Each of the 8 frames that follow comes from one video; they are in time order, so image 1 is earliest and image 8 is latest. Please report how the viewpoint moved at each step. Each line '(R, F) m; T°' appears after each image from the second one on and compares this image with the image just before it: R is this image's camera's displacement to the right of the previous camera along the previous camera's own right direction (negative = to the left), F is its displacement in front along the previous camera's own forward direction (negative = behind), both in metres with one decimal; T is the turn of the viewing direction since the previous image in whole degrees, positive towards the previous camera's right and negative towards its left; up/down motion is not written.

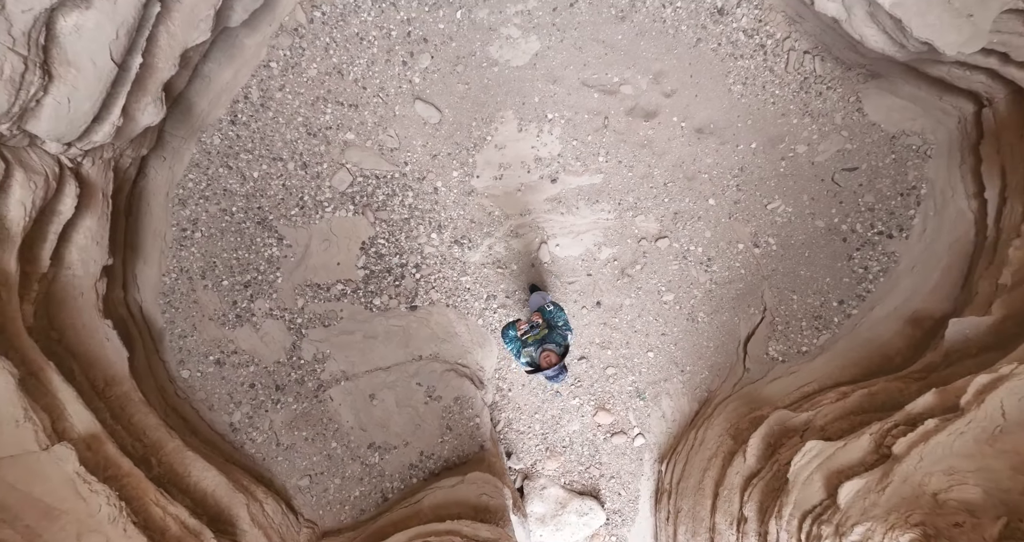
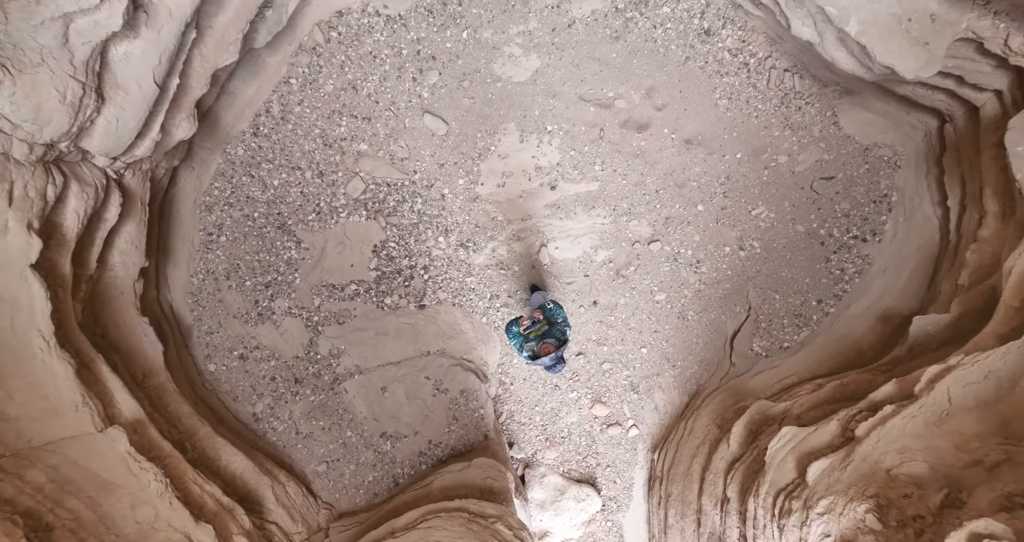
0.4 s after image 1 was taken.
(+0.1, -0.1) m; -2°
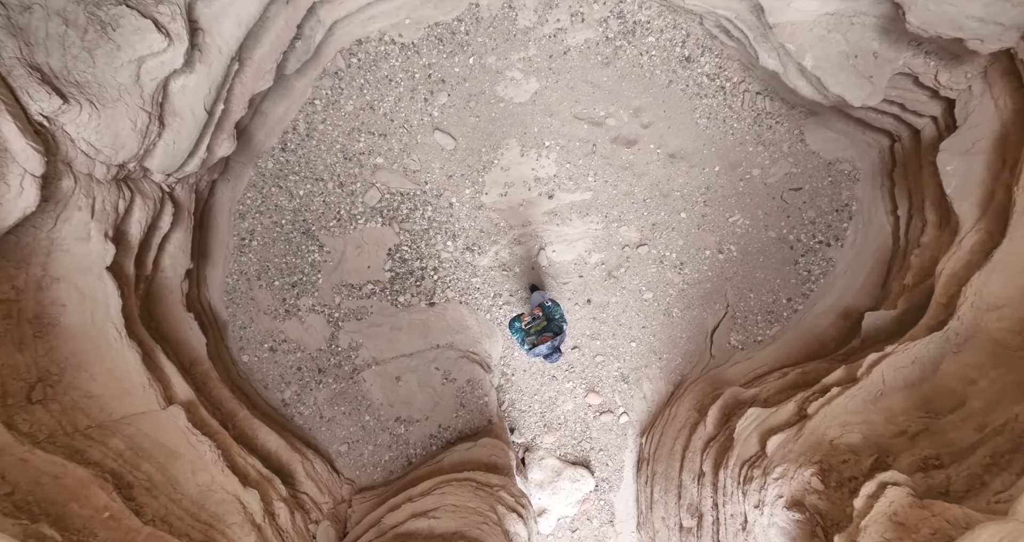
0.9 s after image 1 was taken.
(0.0, -0.2) m; 0°
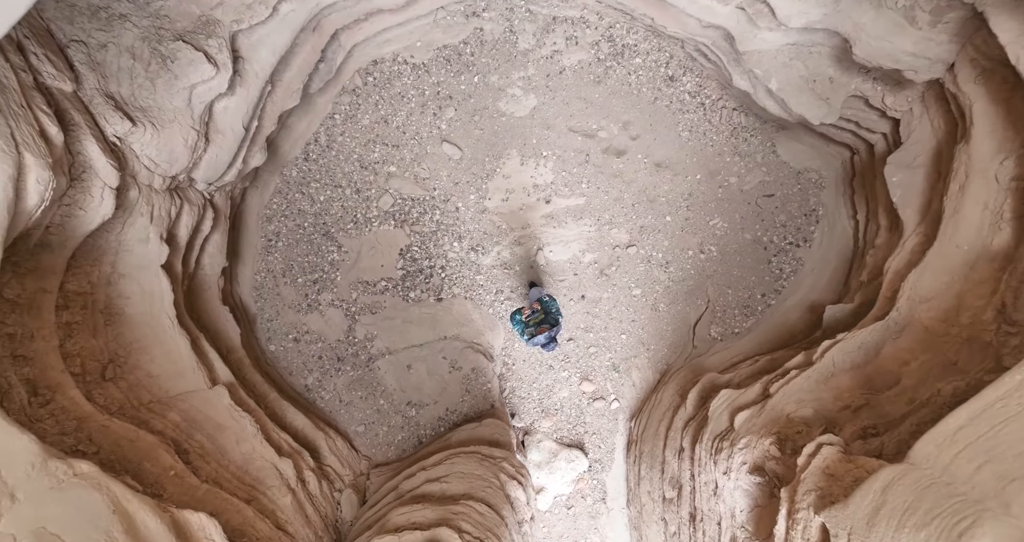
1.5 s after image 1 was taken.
(0.0, -0.2) m; 0°
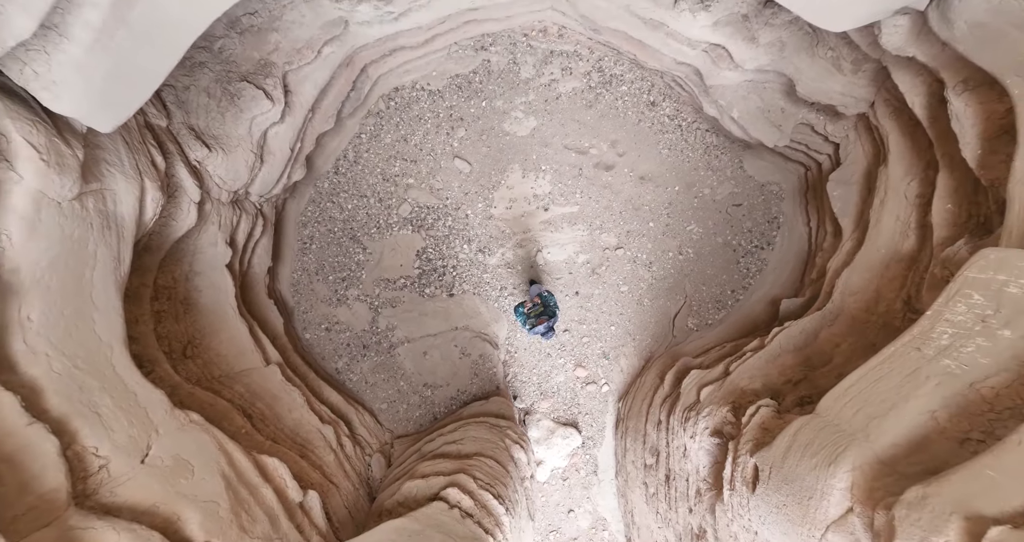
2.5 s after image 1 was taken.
(0.0, -0.4) m; 0°
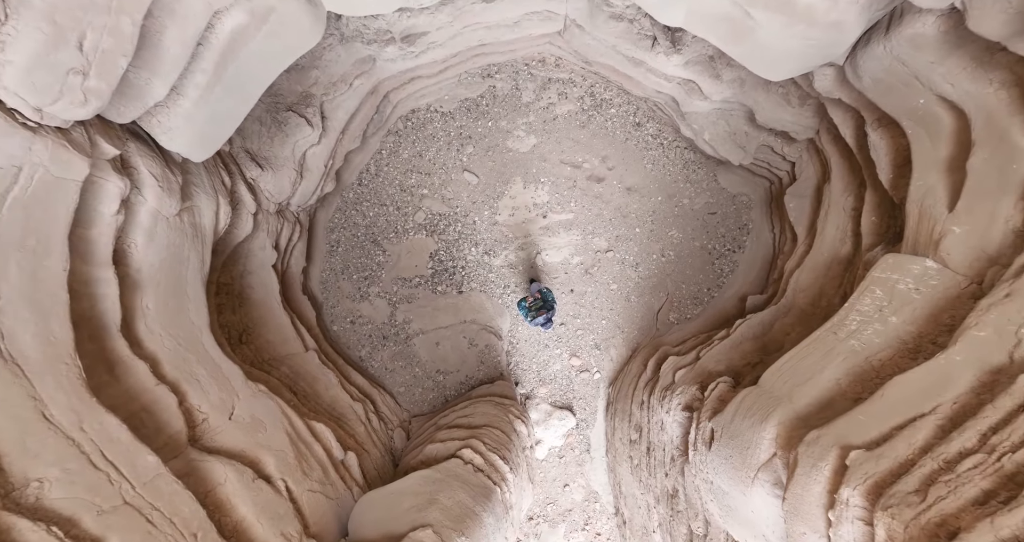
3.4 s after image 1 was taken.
(0.0, -0.4) m; 0°
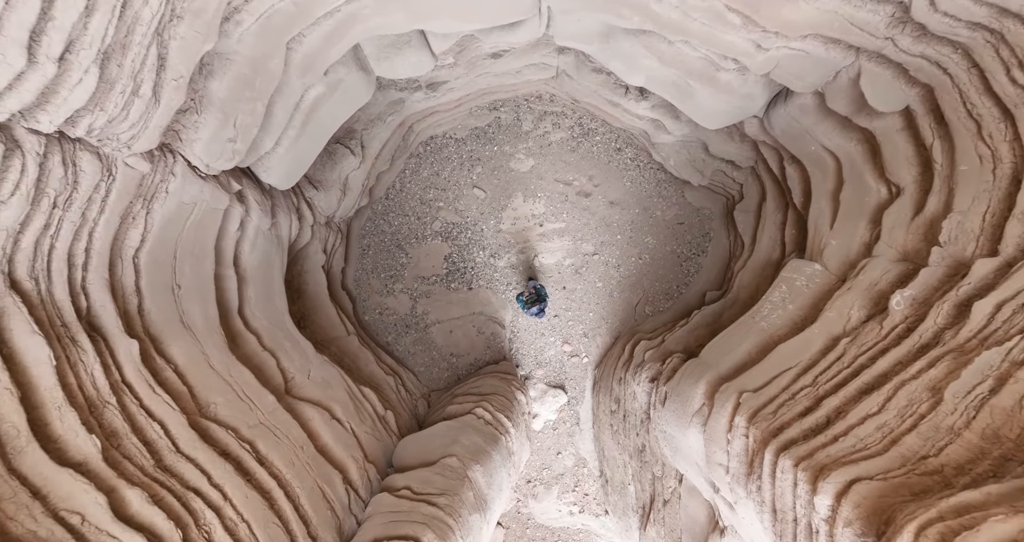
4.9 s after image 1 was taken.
(0.0, -0.6) m; 0°
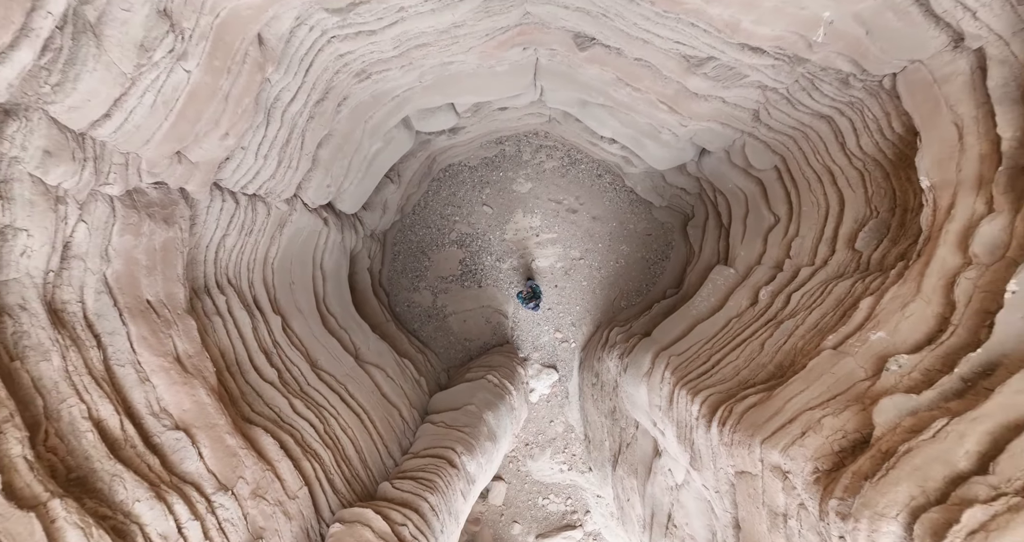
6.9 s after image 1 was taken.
(0.0, -0.9) m; 0°
